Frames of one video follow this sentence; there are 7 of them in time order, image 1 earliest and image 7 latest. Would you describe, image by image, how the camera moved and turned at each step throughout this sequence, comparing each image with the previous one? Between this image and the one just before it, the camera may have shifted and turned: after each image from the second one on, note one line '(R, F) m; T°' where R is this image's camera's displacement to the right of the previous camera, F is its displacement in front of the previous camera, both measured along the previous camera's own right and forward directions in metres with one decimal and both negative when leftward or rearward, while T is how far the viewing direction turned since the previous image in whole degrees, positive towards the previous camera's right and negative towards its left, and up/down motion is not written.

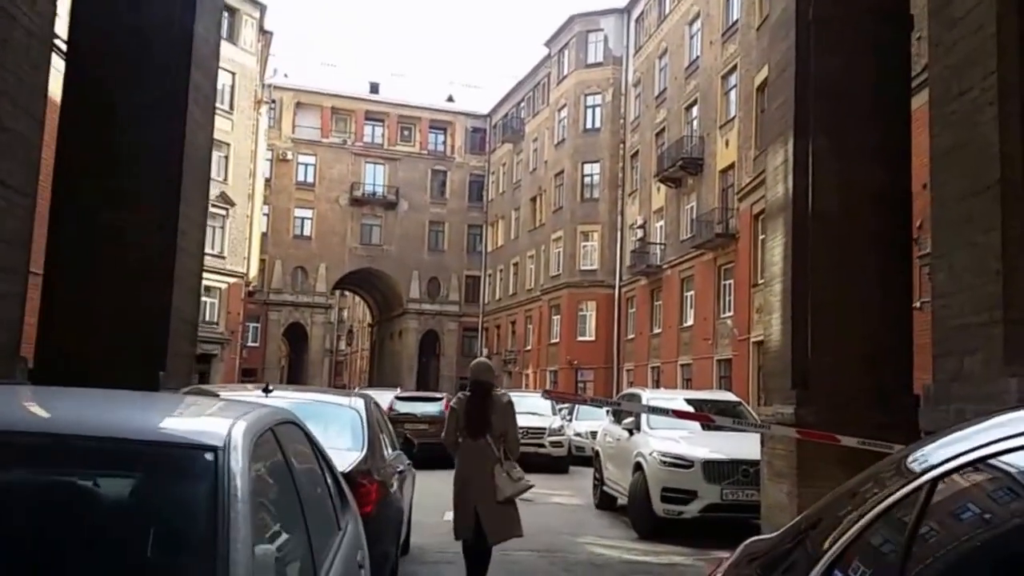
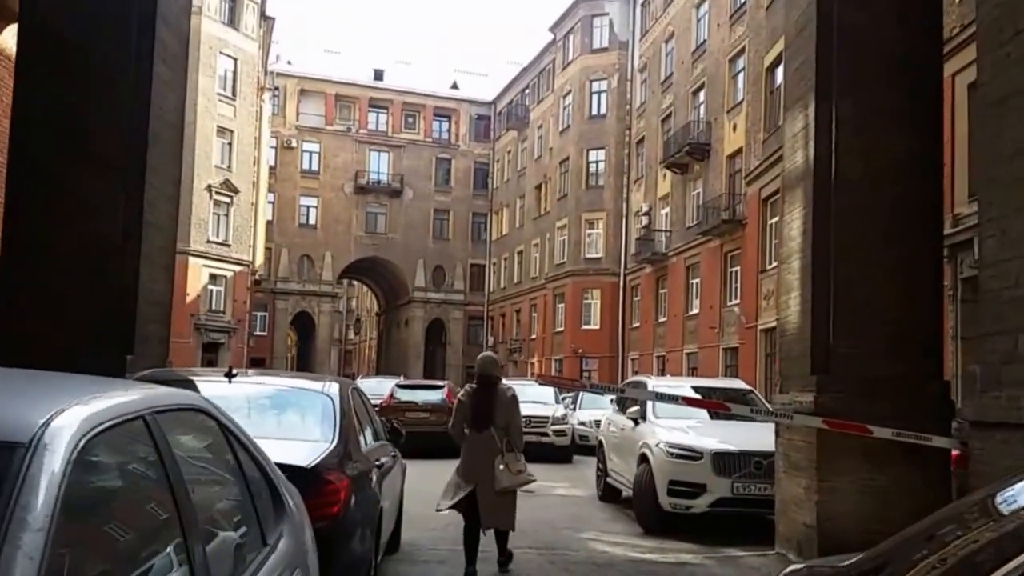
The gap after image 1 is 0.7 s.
(+0.1, +0.6) m; 0°
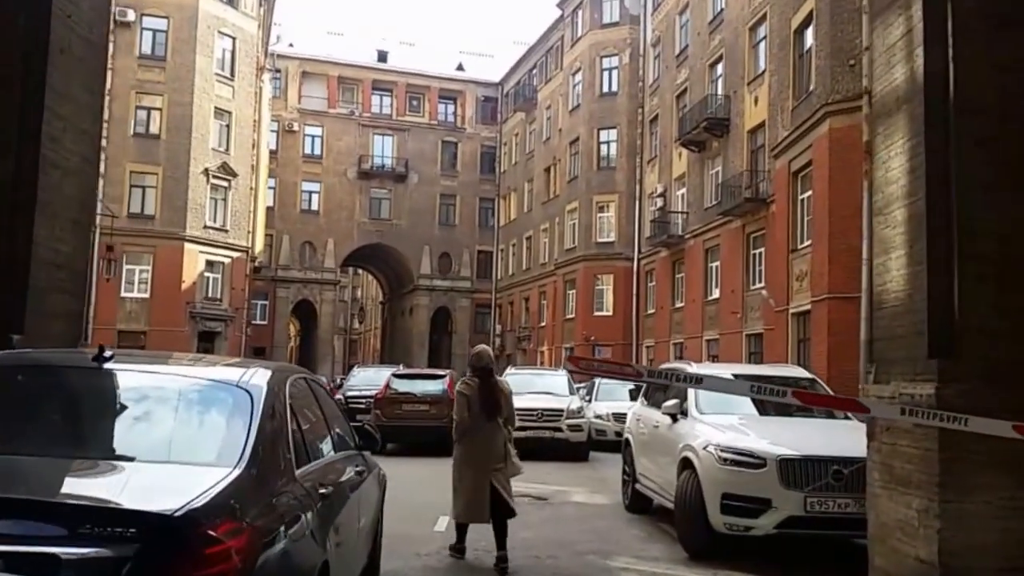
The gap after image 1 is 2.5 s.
(0.0, +2.0) m; -1°
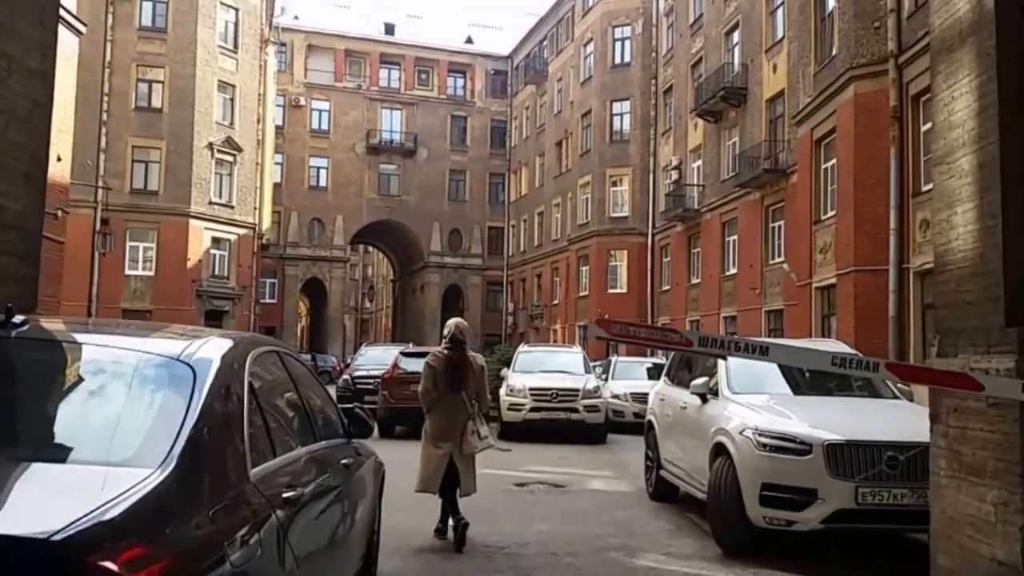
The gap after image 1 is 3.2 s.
(0.0, +0.8) m; -1°
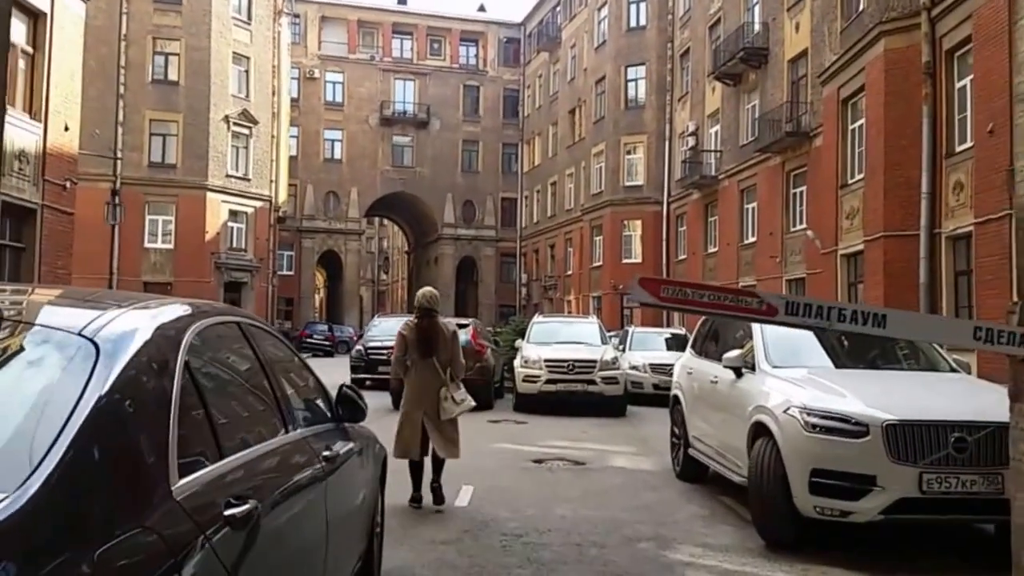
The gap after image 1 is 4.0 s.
(0.0, +0.7) m; -1°
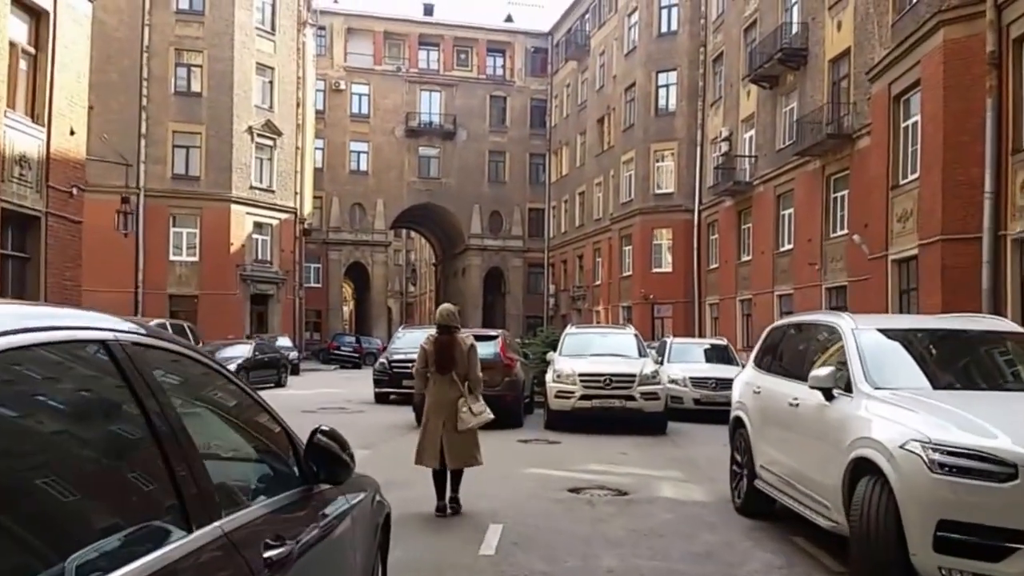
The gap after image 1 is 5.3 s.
(-0.1, +1.2) m; -2°
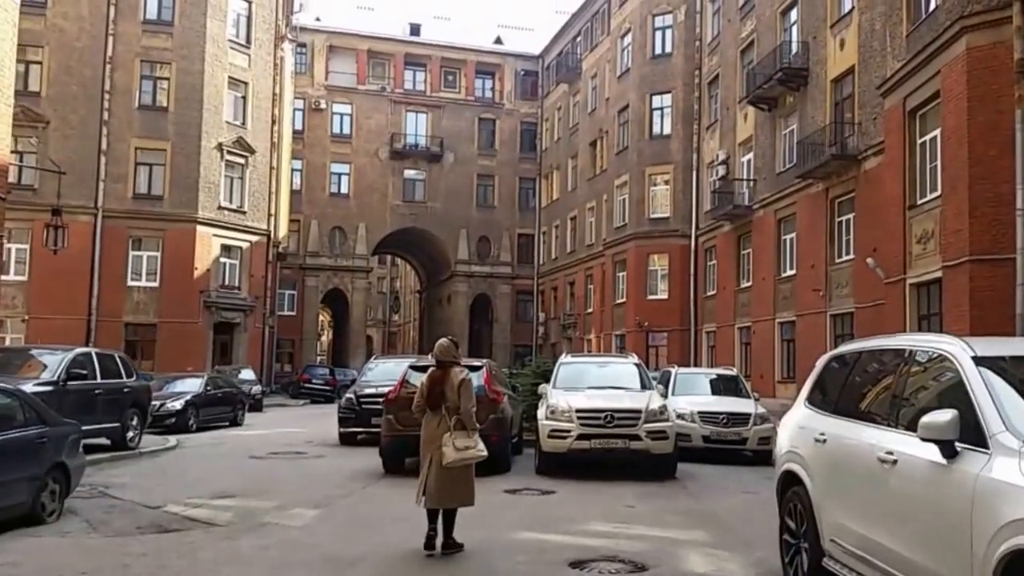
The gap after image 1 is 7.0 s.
(0.0, +2.0) m; +1°
